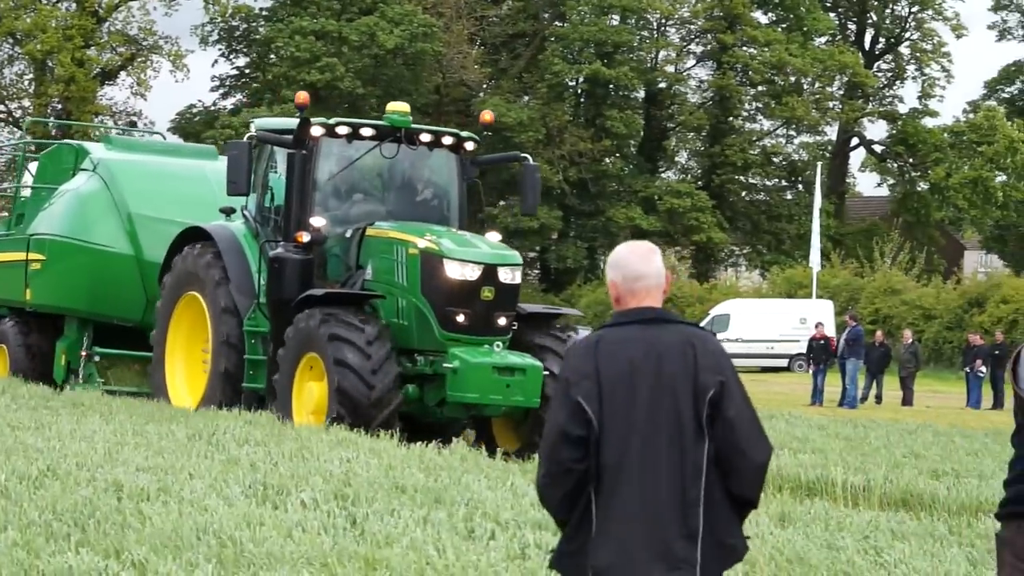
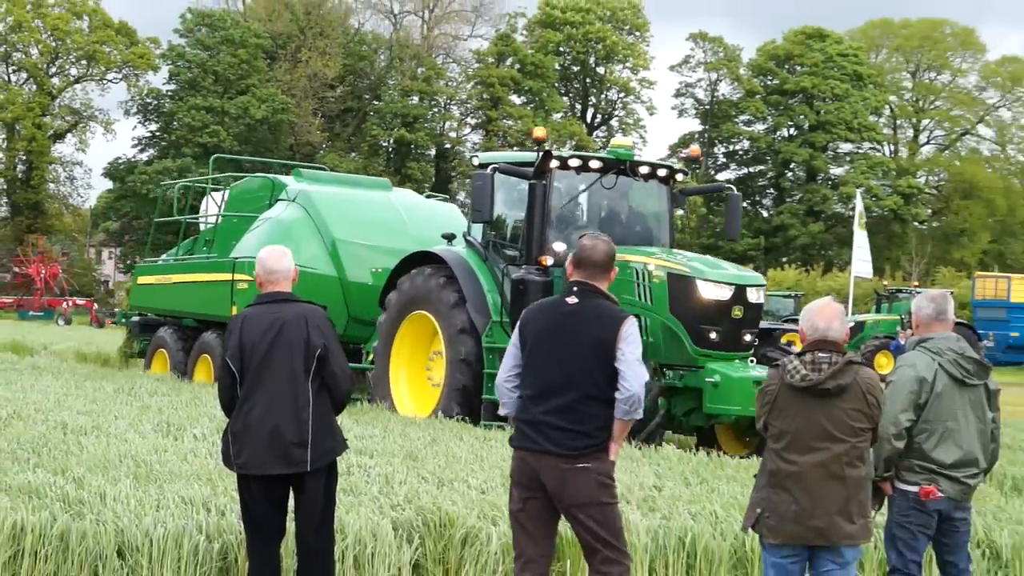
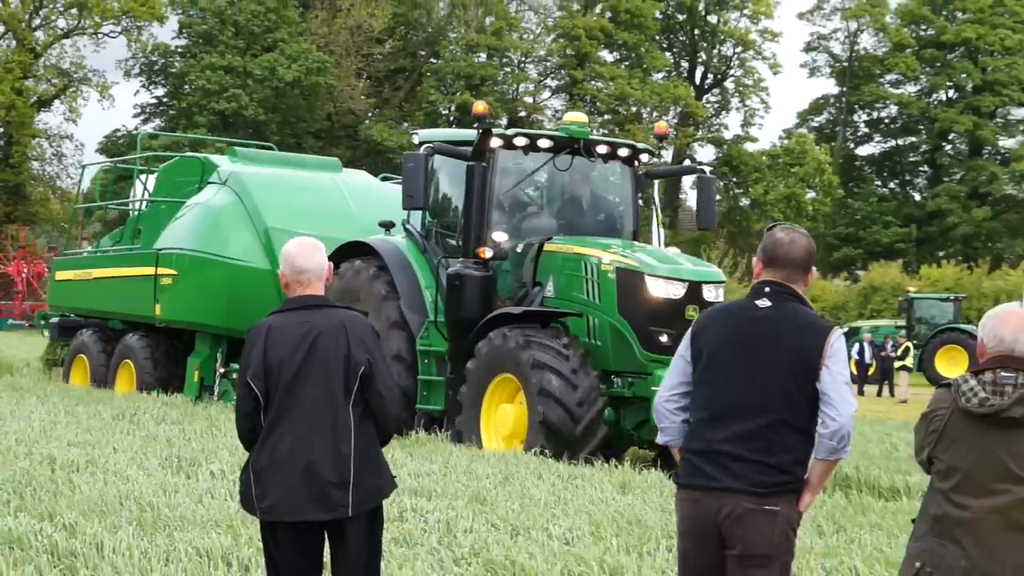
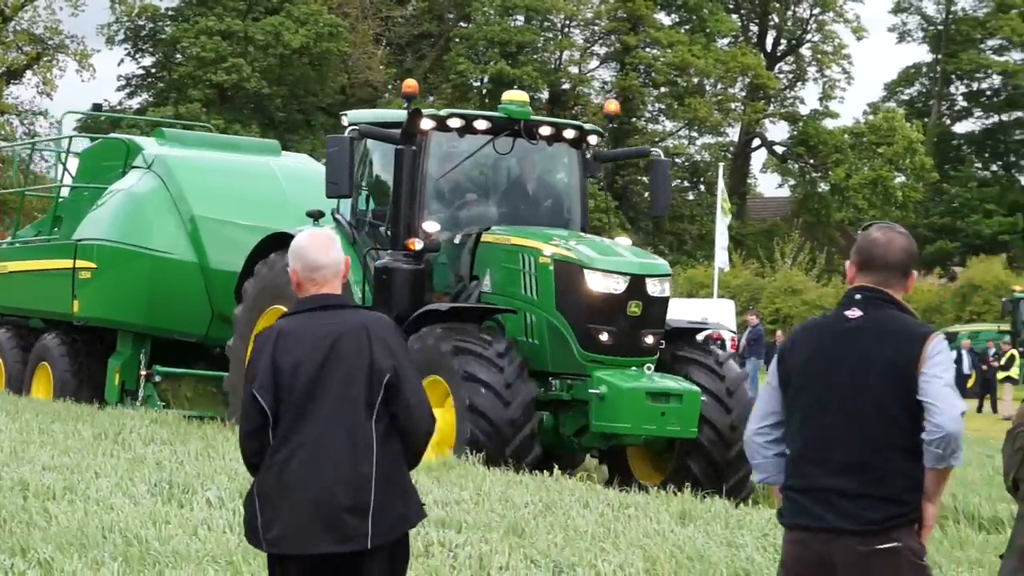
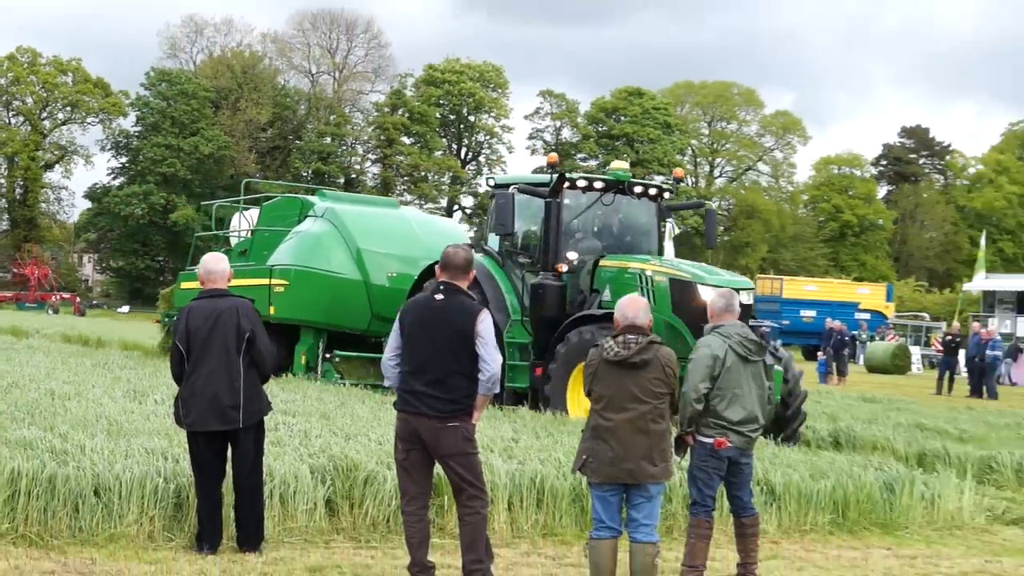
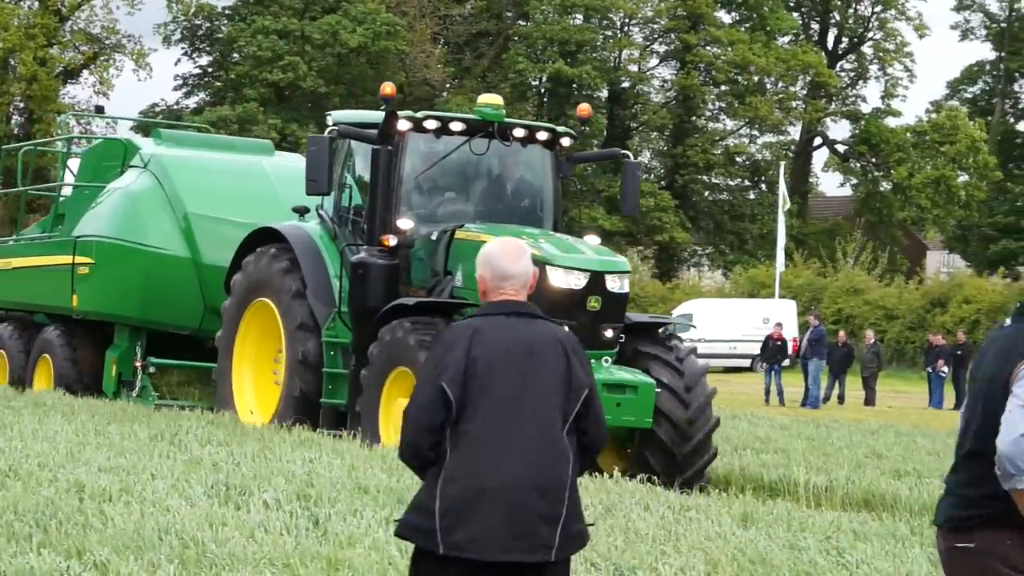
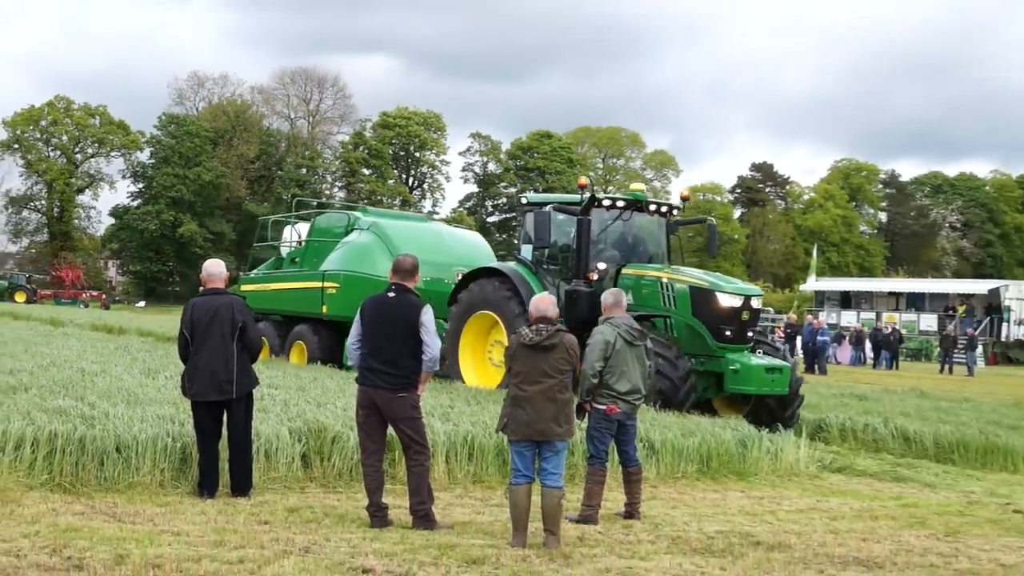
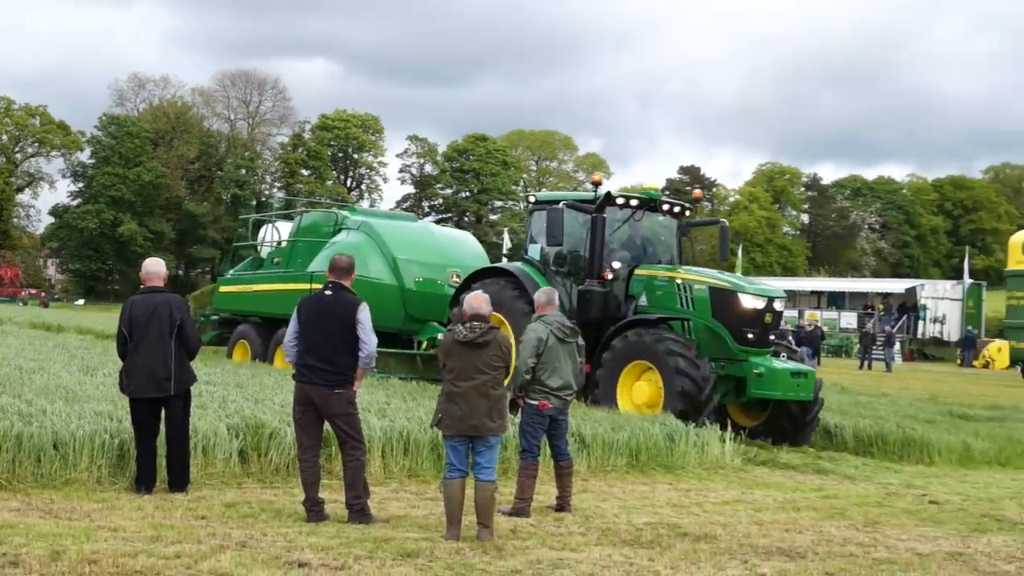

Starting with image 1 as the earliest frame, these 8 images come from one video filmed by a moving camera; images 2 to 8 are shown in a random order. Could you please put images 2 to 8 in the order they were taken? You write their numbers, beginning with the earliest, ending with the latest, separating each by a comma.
6, 4, 3, 2, 5, 7, 8
